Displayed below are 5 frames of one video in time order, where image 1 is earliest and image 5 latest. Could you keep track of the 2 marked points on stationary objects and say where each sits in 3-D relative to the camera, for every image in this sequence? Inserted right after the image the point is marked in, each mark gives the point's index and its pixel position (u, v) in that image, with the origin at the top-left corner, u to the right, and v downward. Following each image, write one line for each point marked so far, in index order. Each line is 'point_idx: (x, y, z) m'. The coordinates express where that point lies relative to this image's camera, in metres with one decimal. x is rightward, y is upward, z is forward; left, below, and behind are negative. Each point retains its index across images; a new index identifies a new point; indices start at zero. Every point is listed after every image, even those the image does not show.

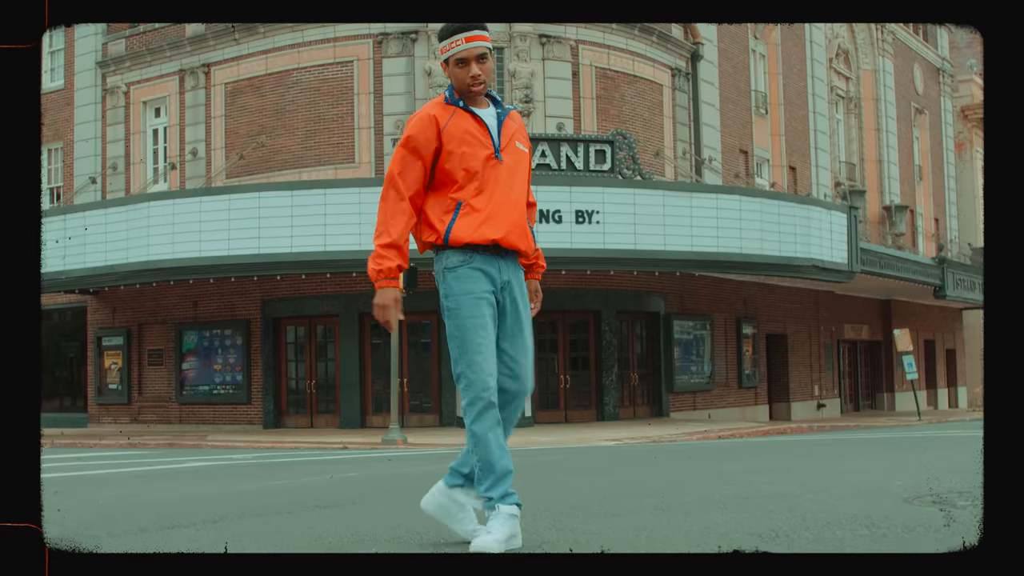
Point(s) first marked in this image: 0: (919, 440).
0: (+4.8, -1.9, +12.0) m
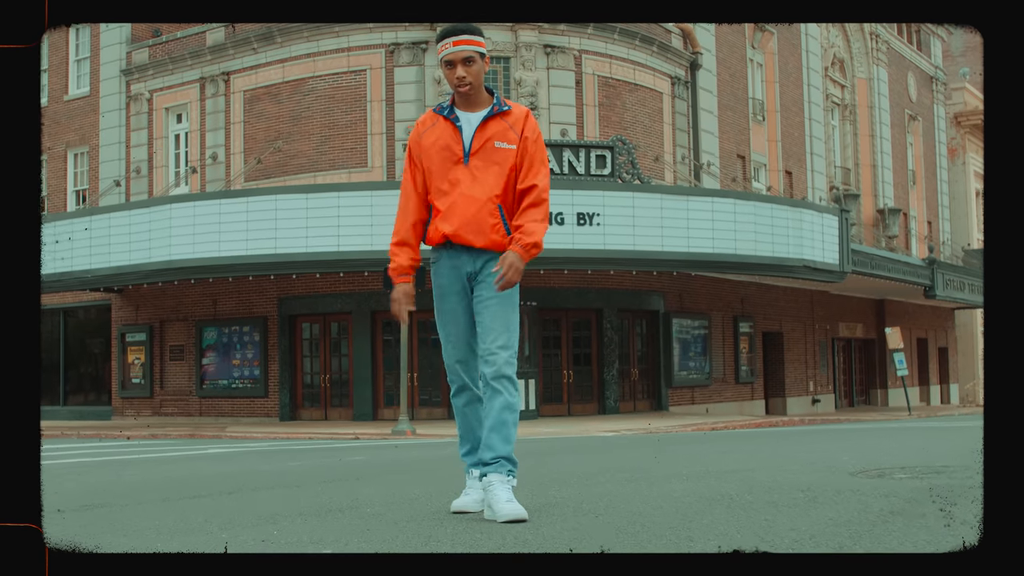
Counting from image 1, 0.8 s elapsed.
0: (+4.8, -1.9, +12.9) m
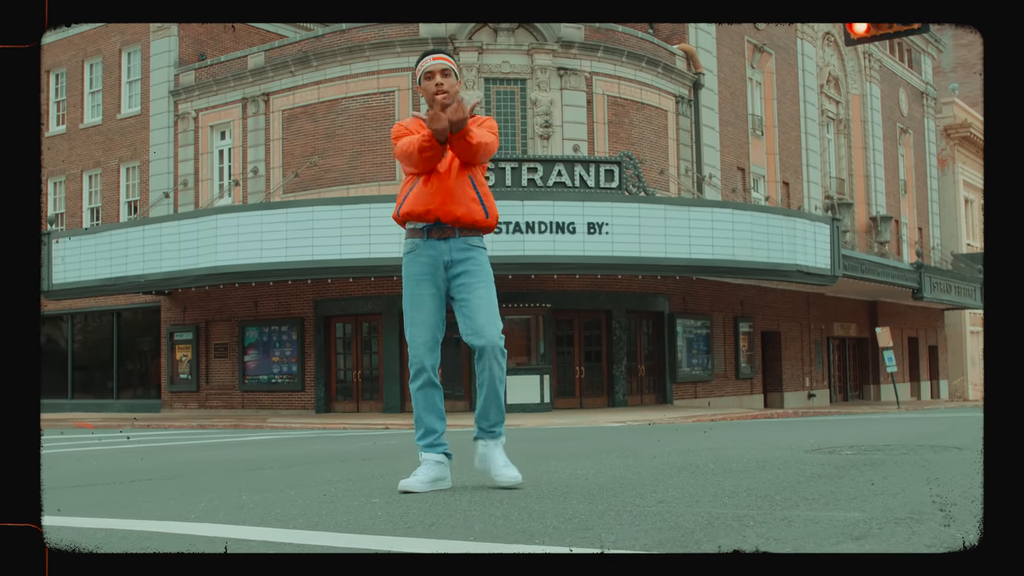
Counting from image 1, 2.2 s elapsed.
0: (+5.0, -1.9, +14.7) m
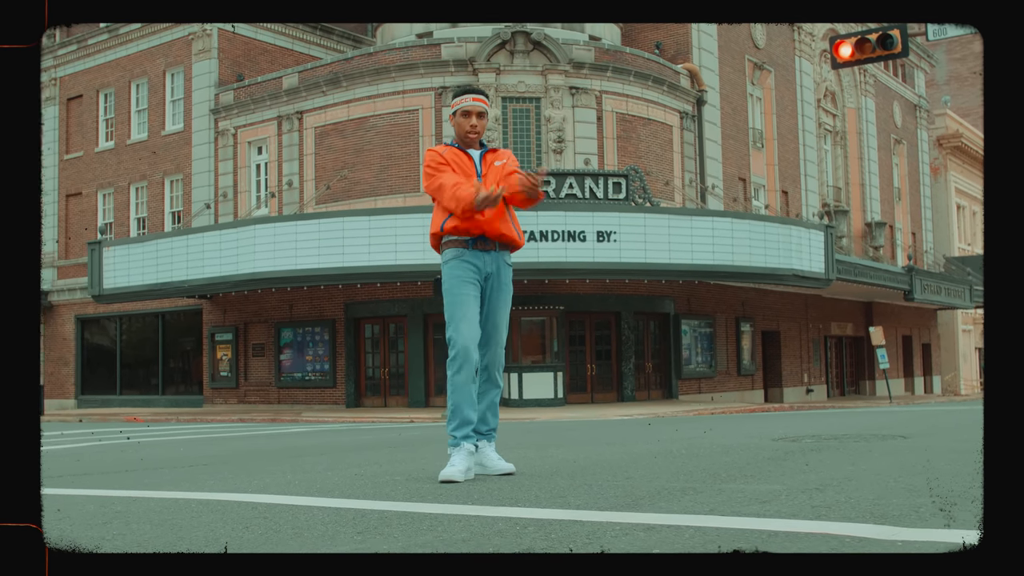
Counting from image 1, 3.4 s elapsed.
0: (+5.1, -2.0, +16.4) m
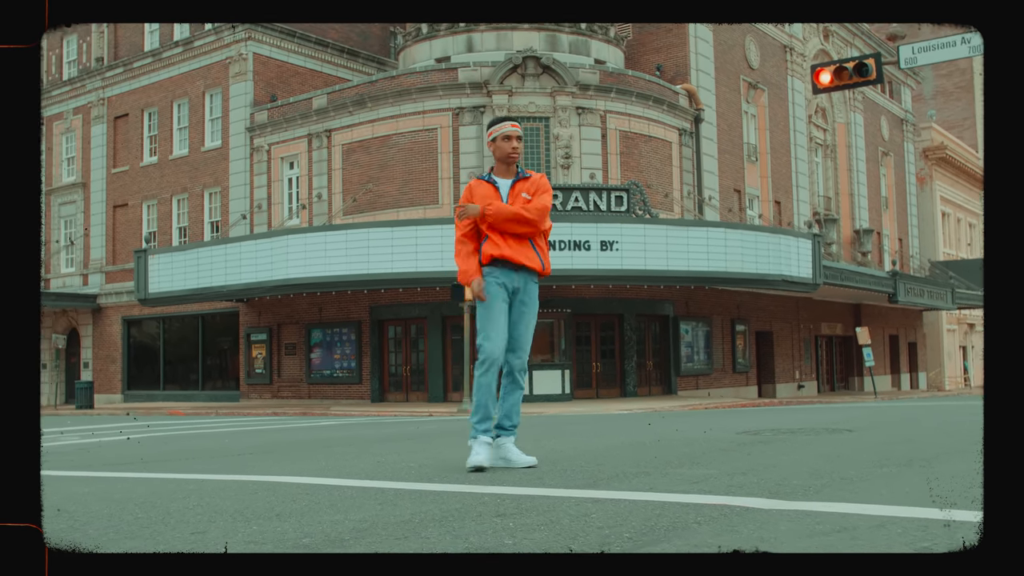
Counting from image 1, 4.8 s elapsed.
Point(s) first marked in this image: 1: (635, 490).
0: (+5.2, -2.2, +18.4) m
1: (+1.1, -1.8, +9.1) m
